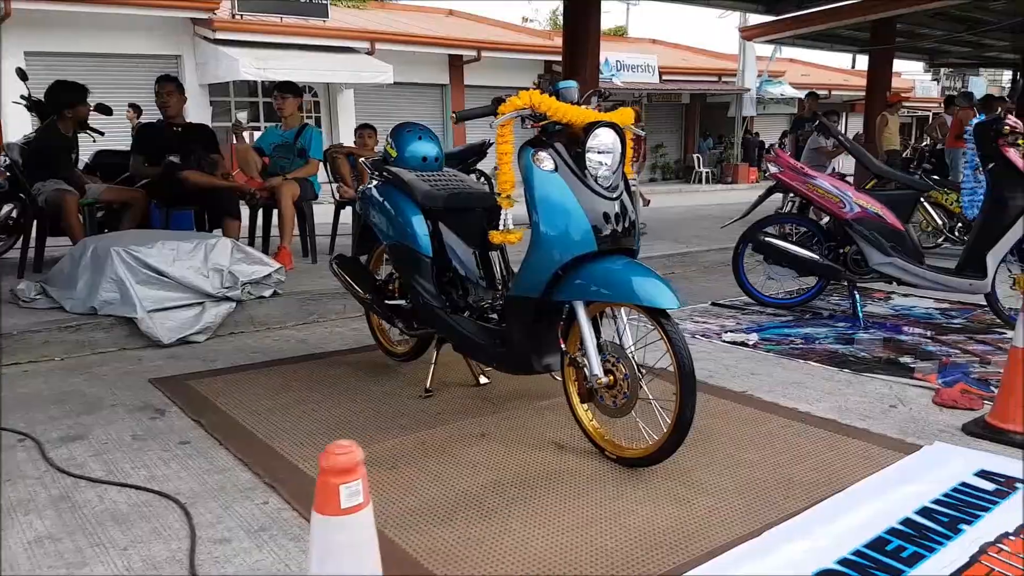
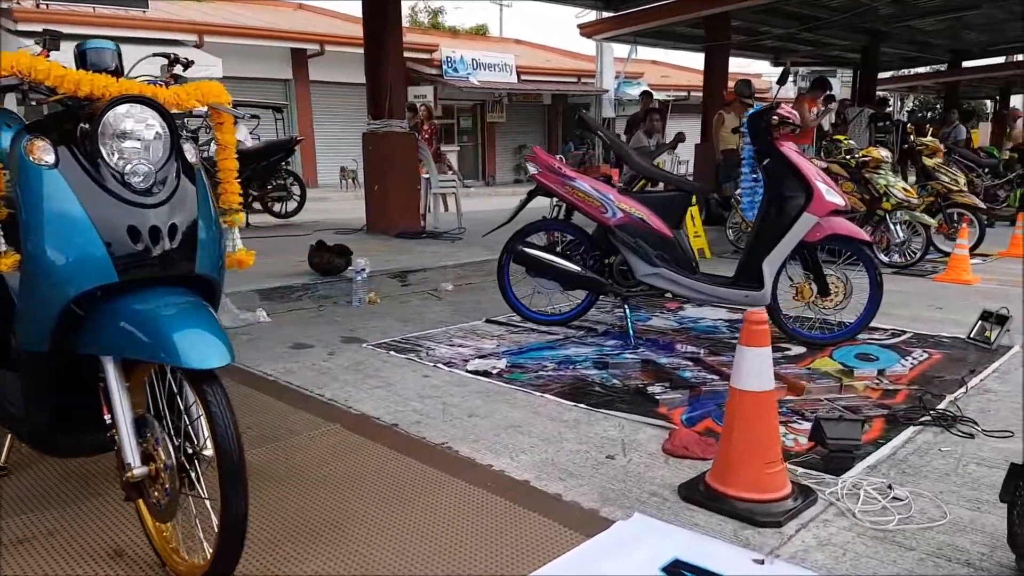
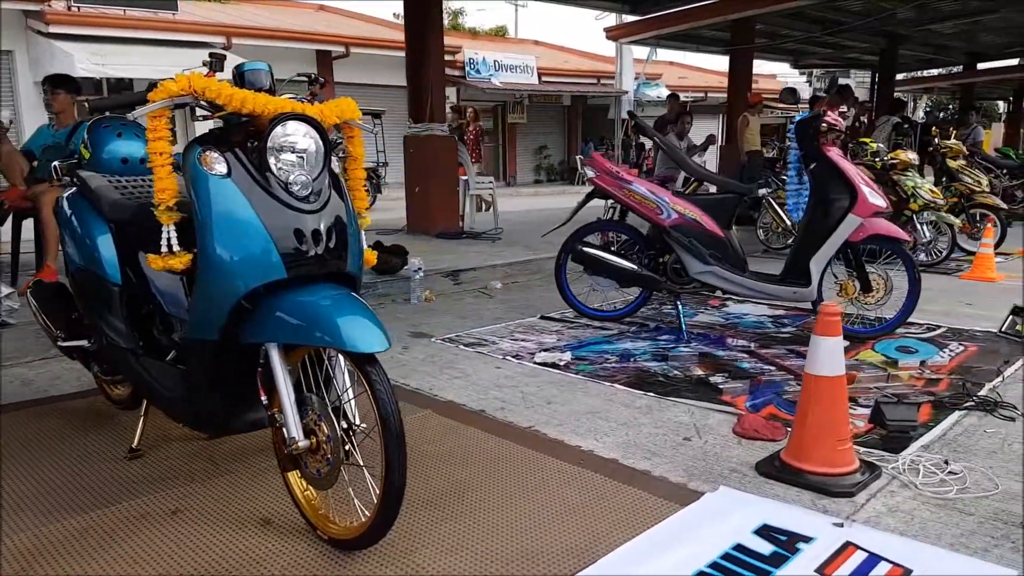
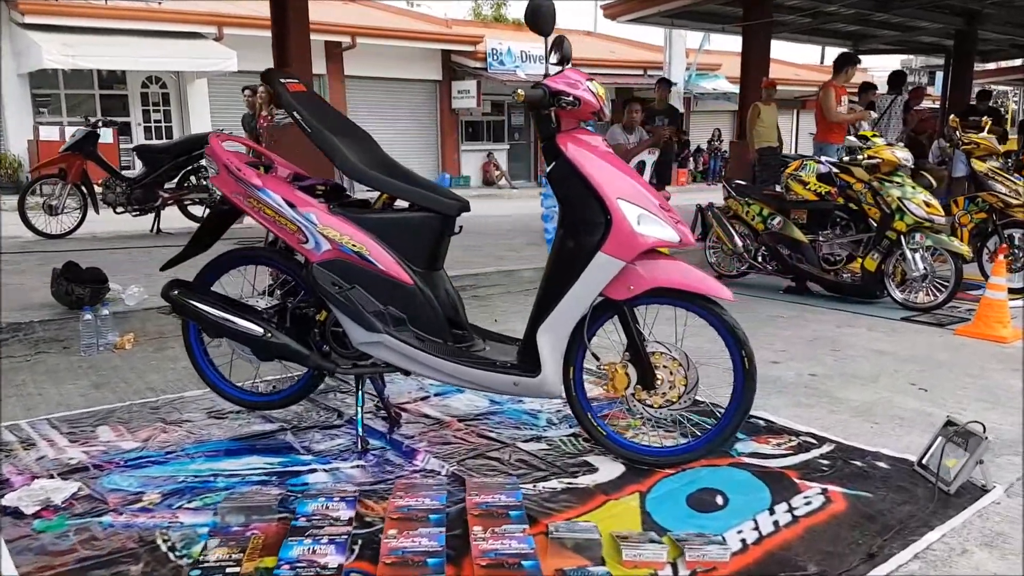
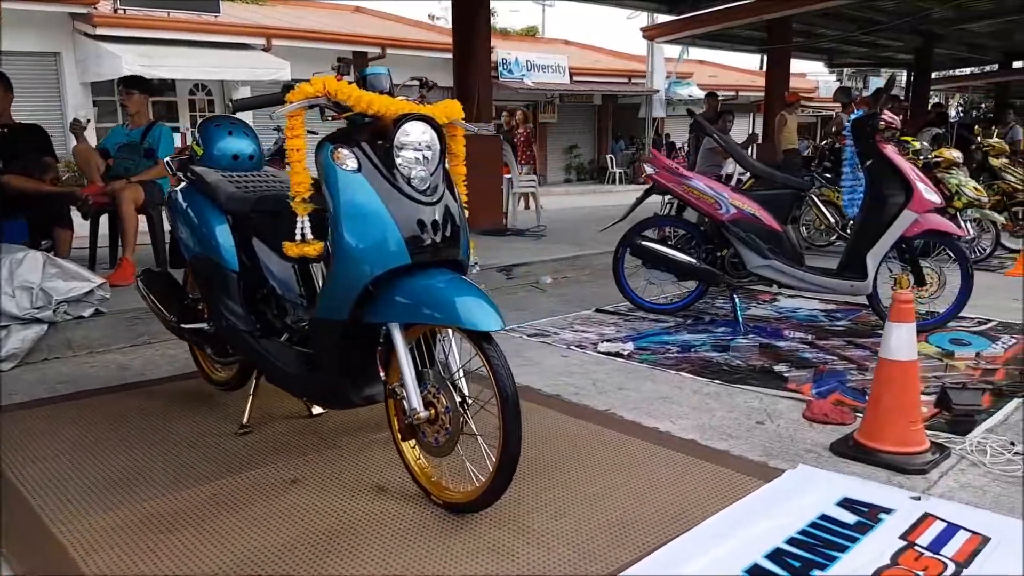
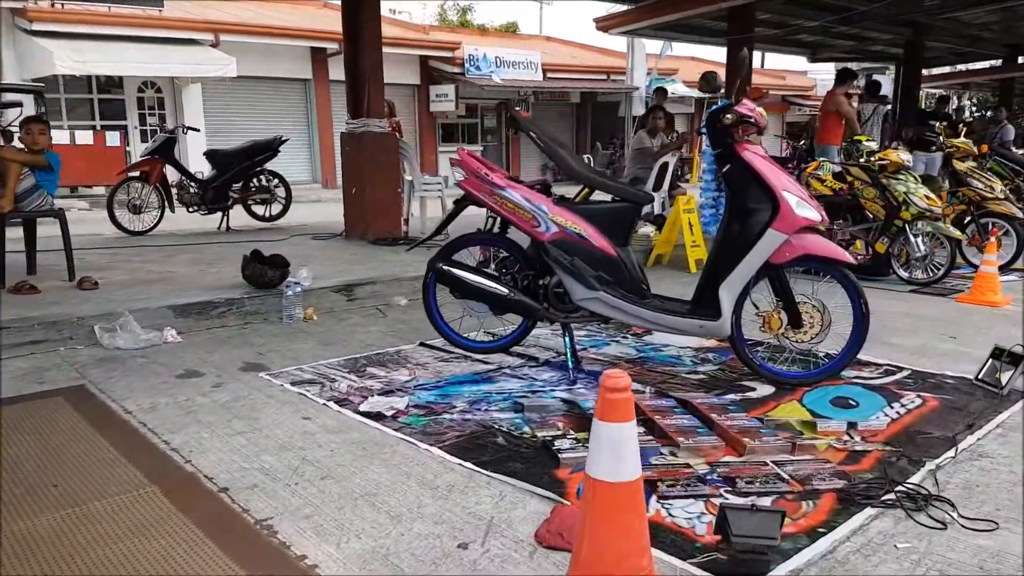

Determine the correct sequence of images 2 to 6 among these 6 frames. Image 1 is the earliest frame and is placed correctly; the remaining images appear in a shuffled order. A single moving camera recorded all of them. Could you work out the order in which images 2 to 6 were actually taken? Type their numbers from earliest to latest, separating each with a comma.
5, 3, 2, 6, 4
